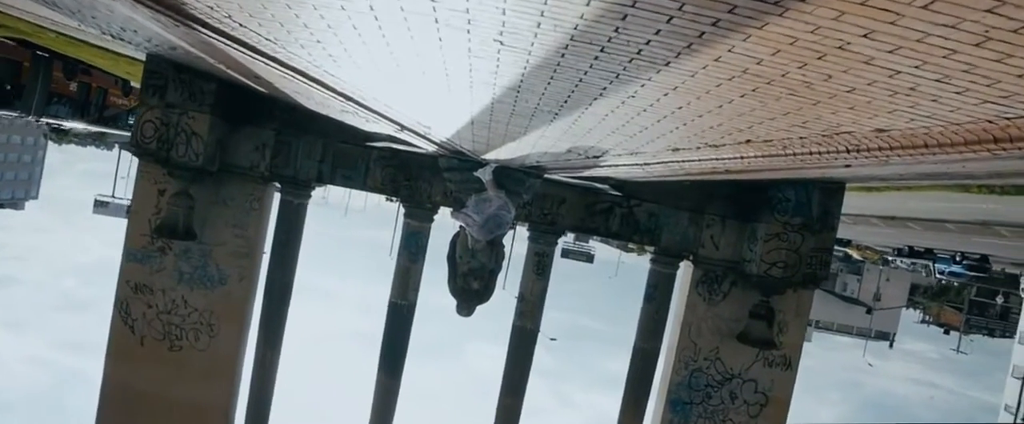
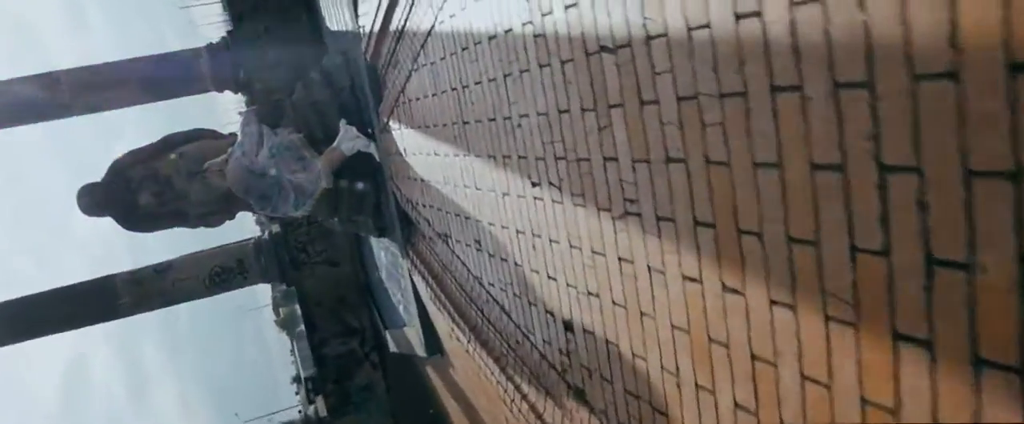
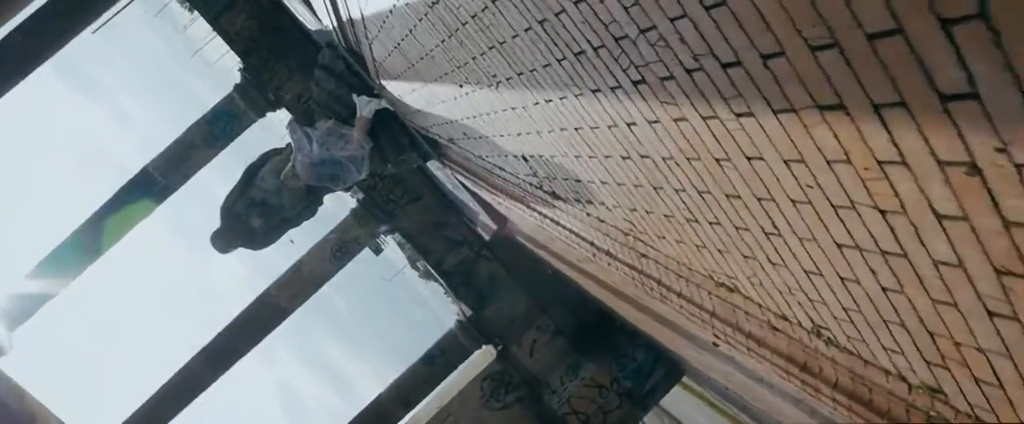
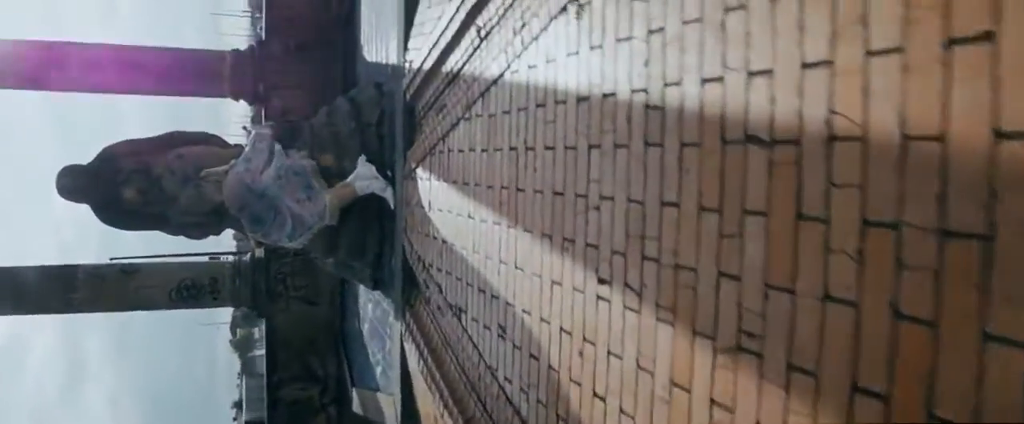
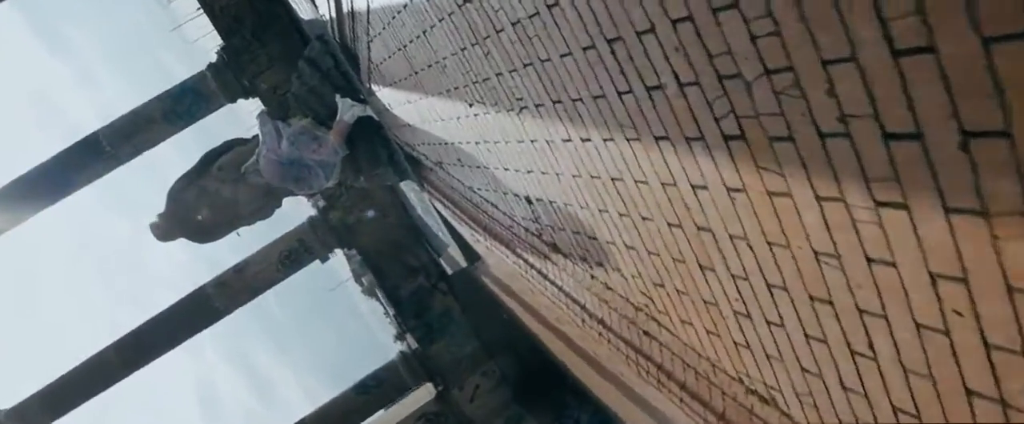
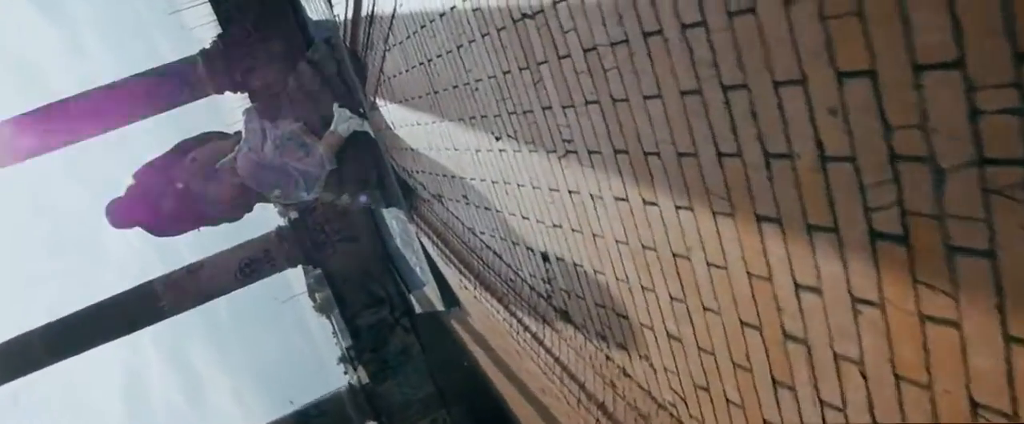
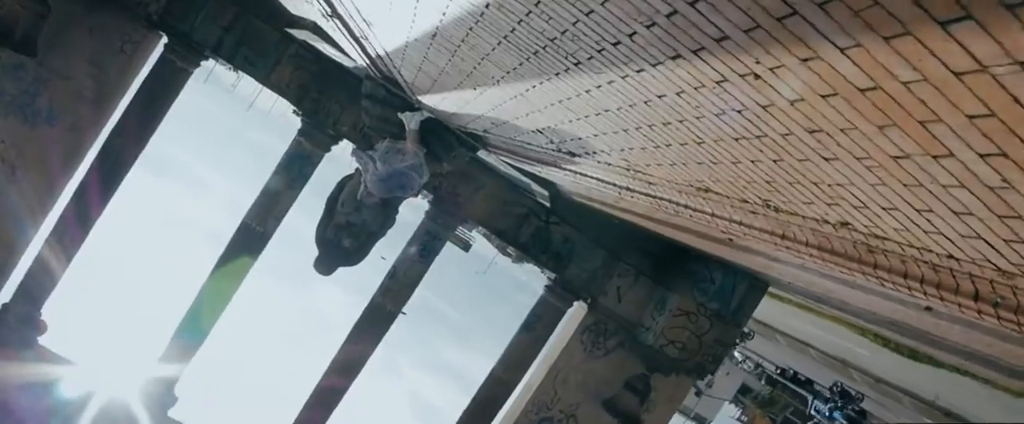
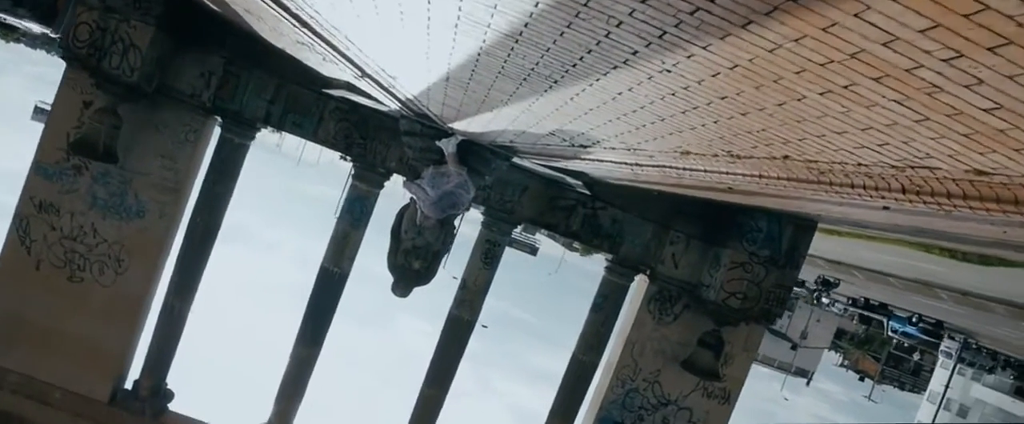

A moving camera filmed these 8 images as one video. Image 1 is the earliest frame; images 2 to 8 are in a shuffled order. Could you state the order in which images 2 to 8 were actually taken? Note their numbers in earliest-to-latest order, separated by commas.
8, 7, 3, 5, 6, 2, 4
